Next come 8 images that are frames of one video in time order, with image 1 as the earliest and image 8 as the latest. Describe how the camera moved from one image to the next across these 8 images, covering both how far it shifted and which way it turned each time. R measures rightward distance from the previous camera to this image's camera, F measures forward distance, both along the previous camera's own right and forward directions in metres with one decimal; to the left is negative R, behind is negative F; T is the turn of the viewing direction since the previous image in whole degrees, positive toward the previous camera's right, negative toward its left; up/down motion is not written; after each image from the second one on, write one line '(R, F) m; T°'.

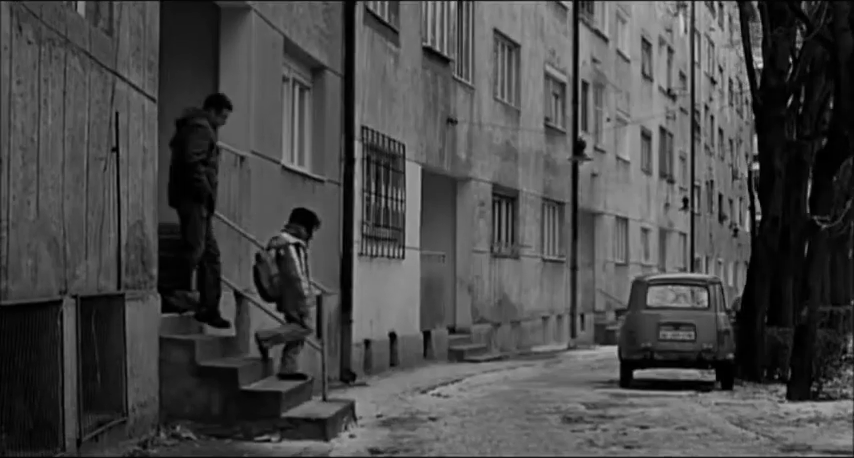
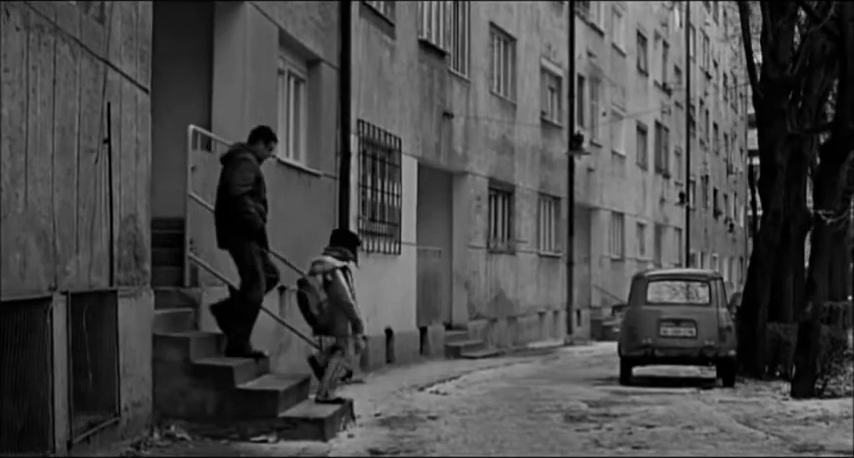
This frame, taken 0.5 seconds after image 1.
(-0.1, +0.3) m; 0°
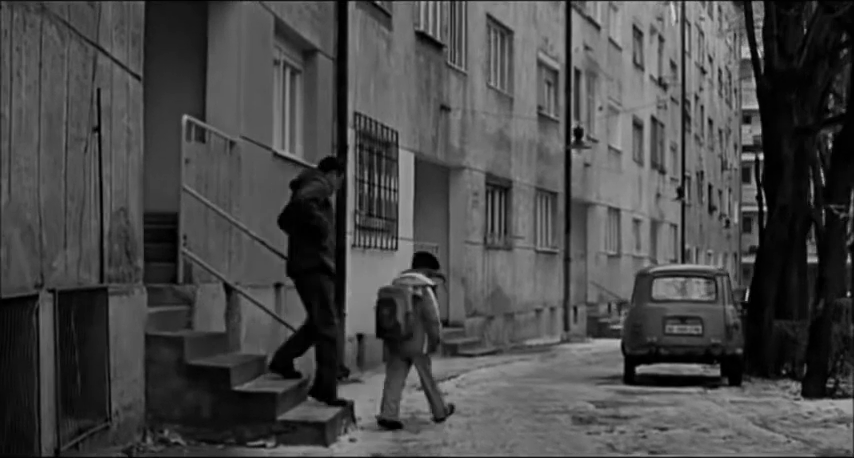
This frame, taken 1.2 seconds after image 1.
(-0.1, +0.5) m; 0°
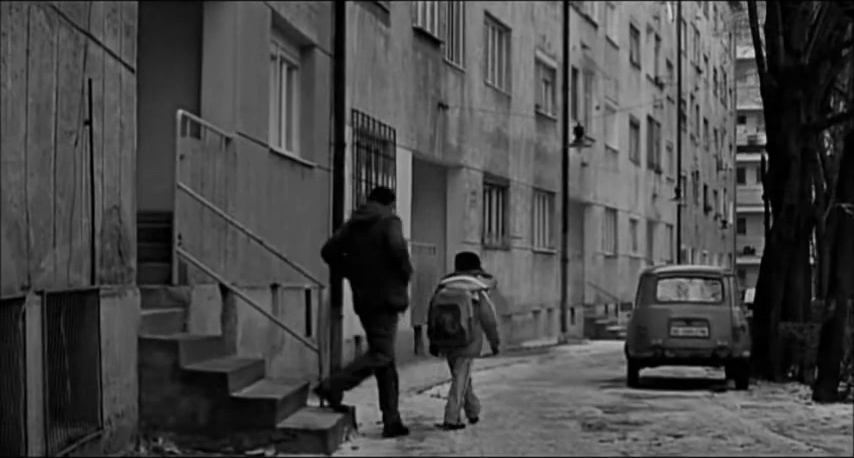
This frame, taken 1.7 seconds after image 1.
(-0.1, +0.4) m; 0°
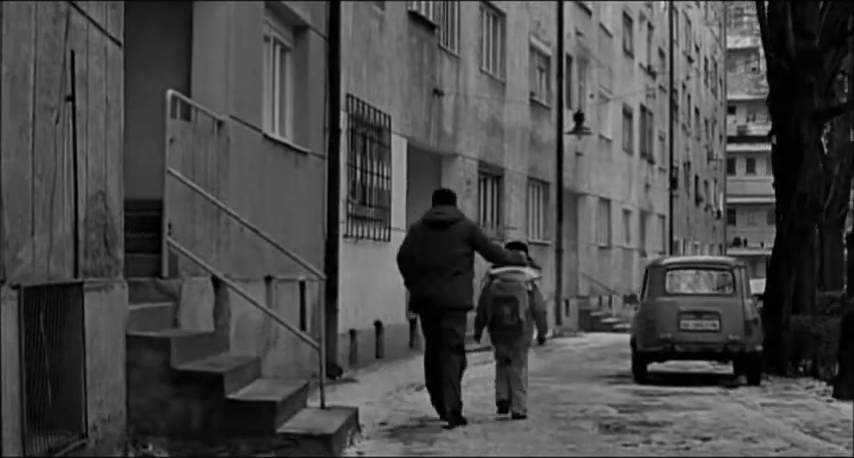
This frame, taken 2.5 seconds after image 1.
(-0.2, +0.7) m; +1°
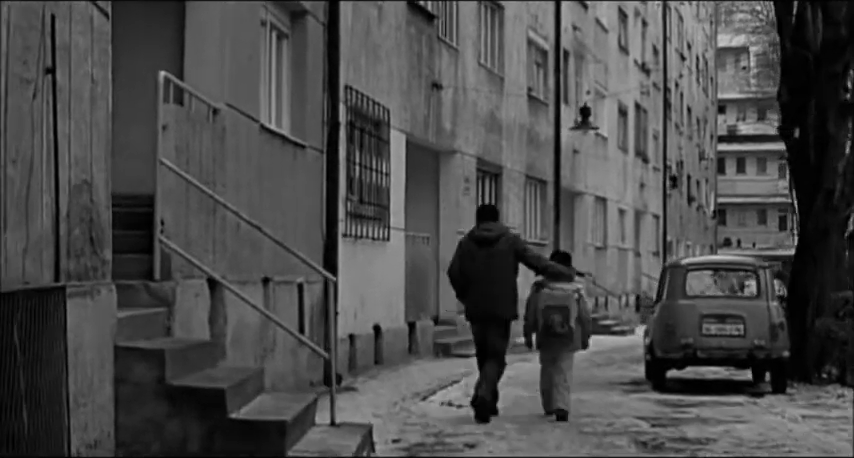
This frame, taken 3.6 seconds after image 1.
(-0.3, +1.0) m; +1°
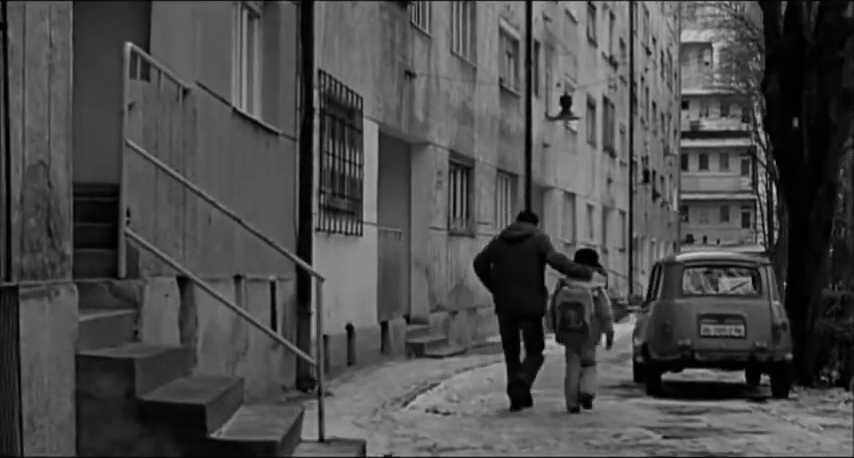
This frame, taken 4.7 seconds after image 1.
(-0.3, +1.0) m; +2°
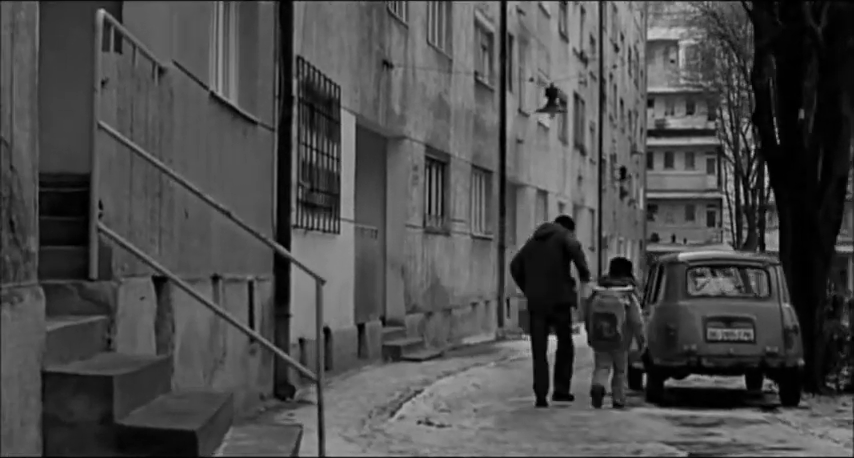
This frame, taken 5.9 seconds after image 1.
(-0.3, +1.0) m; +2°
